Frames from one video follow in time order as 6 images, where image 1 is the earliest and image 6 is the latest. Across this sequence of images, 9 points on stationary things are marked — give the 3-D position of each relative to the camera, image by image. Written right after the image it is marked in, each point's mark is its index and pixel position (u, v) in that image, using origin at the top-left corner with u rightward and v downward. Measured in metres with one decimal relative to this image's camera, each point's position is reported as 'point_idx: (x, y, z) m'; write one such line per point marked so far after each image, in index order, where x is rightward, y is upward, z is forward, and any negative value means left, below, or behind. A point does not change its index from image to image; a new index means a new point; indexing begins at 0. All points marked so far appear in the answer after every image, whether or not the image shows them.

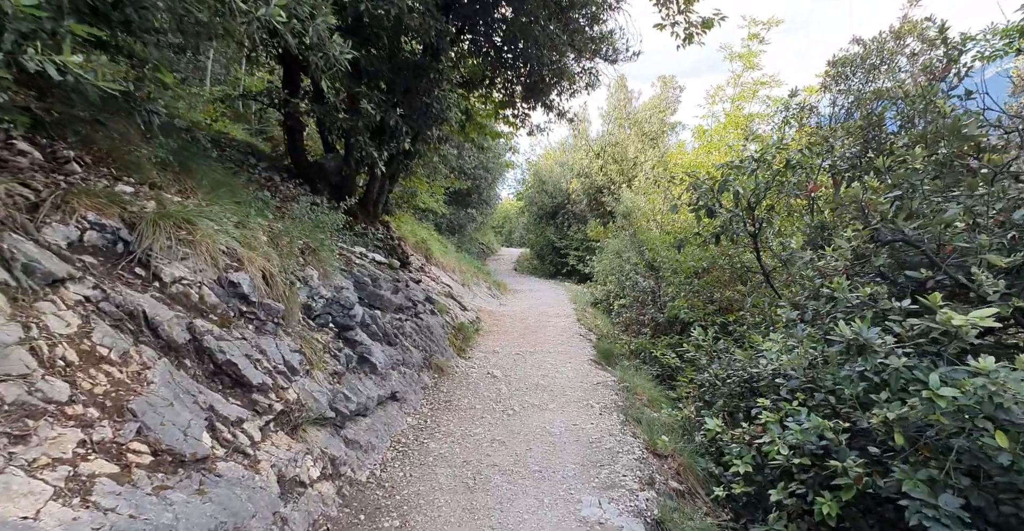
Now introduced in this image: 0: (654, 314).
0: (+2.6, -0.9, +10.1) m
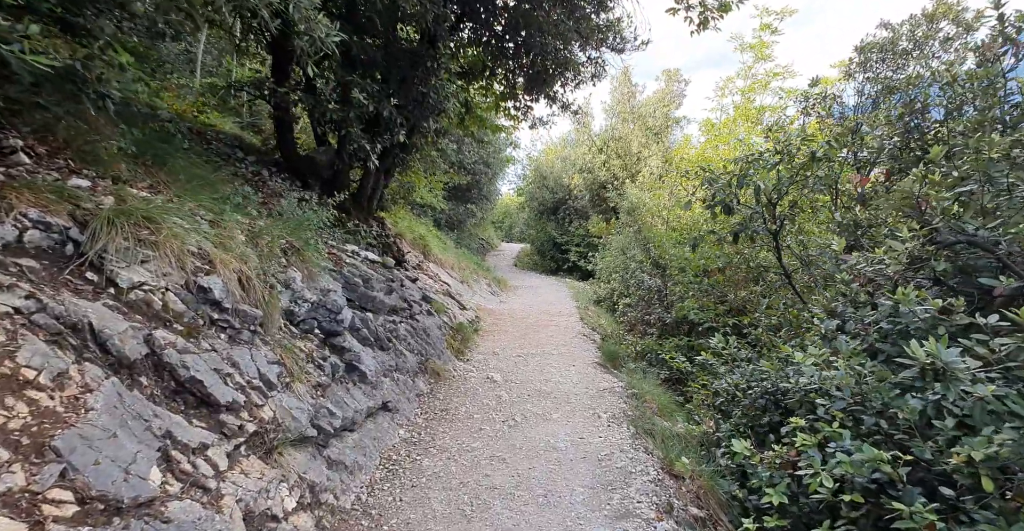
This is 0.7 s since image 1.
0: (+2.6, -0.8, +9.6) m
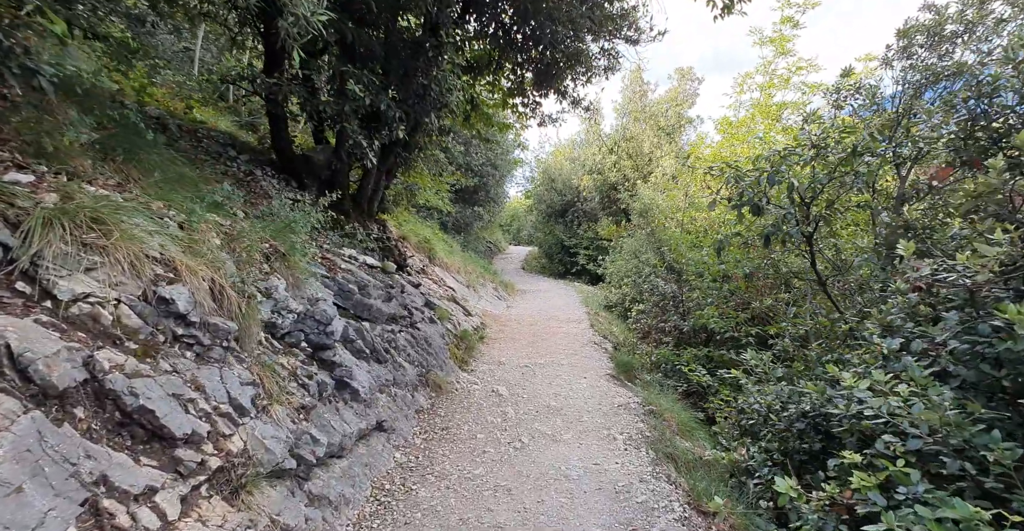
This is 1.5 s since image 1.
0: (+2.7, -0.9, +9.1) m
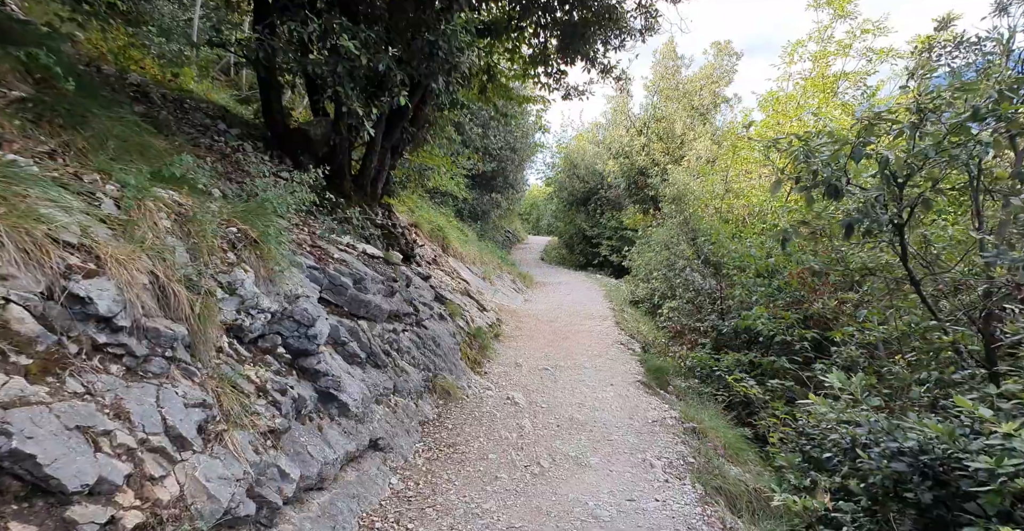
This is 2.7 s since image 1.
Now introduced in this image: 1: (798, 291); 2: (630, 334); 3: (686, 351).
0: (+3.0, -0.8, +8.2) m
1: (+3.7, -0.3, +7.5) m
2: (+2.1, -1.2, +10.1) m
3: (+2.8, -1.4, +9.0) m
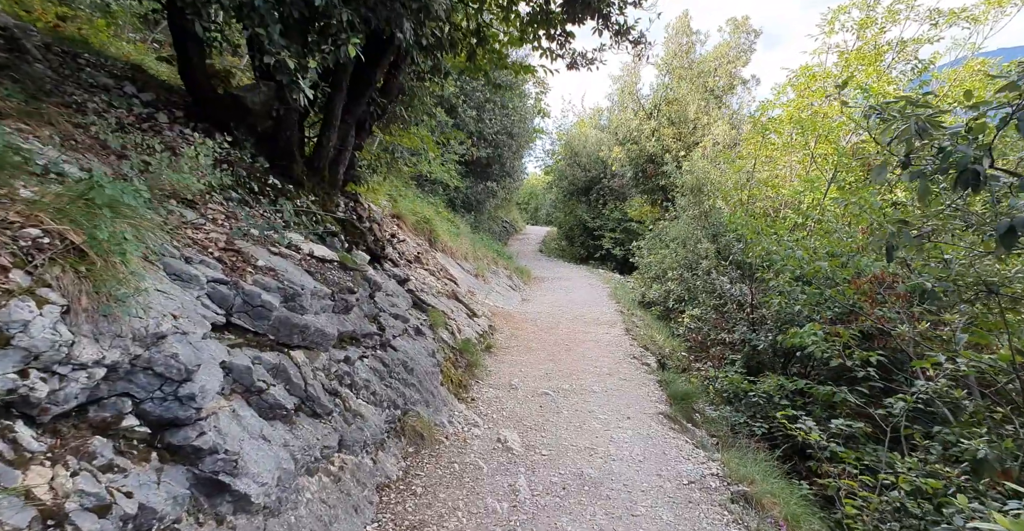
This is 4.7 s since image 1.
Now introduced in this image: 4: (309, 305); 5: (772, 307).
0: (+2.9, -0.9, +6.8) m
1: (+3.6, -0.4, +6.1) m
2: (+2.0, -1.2, +8.7) m
3: (+2.7, -1.4, +7.6) m
4: (-1.4, -0.3, +3.9) m
5: (+3.2, -0.5, +7.1) m
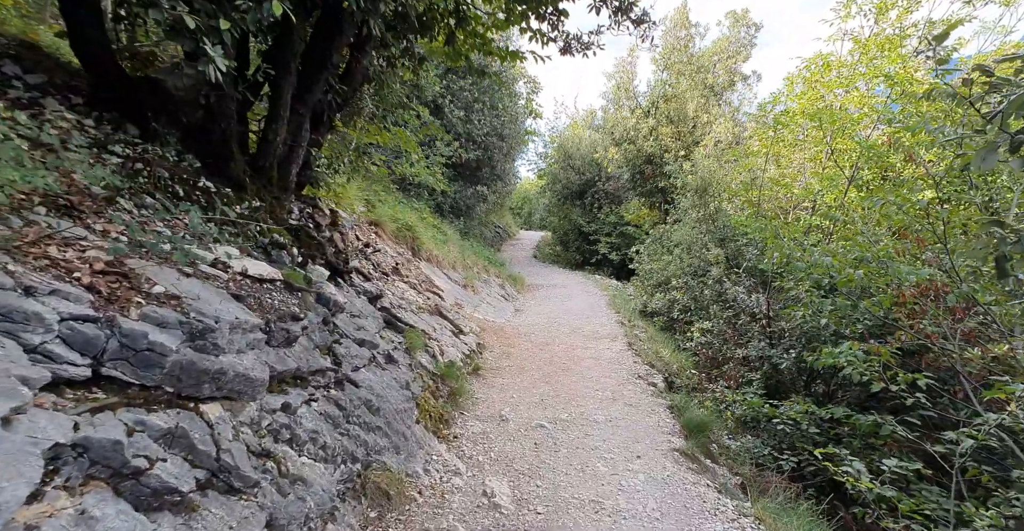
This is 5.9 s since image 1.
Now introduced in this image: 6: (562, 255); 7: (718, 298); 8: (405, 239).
0: (+2.8, -1.0, +5.9) m
1: (+3.5, -0.4, +5.2) m
2: (+1.9, -1.3, +7.8) m
3: (+2.6, -1.5, +6.7) m
4: (-1.5, -0.4, +3.0) m
5: (+3.1, -0.6, +6.2) m
6: (+1.8, +0.3, +19.7) m
7: (+3.0, -0.5, +8.3) m
8: (-1.7, +0.4, +9.3) m
